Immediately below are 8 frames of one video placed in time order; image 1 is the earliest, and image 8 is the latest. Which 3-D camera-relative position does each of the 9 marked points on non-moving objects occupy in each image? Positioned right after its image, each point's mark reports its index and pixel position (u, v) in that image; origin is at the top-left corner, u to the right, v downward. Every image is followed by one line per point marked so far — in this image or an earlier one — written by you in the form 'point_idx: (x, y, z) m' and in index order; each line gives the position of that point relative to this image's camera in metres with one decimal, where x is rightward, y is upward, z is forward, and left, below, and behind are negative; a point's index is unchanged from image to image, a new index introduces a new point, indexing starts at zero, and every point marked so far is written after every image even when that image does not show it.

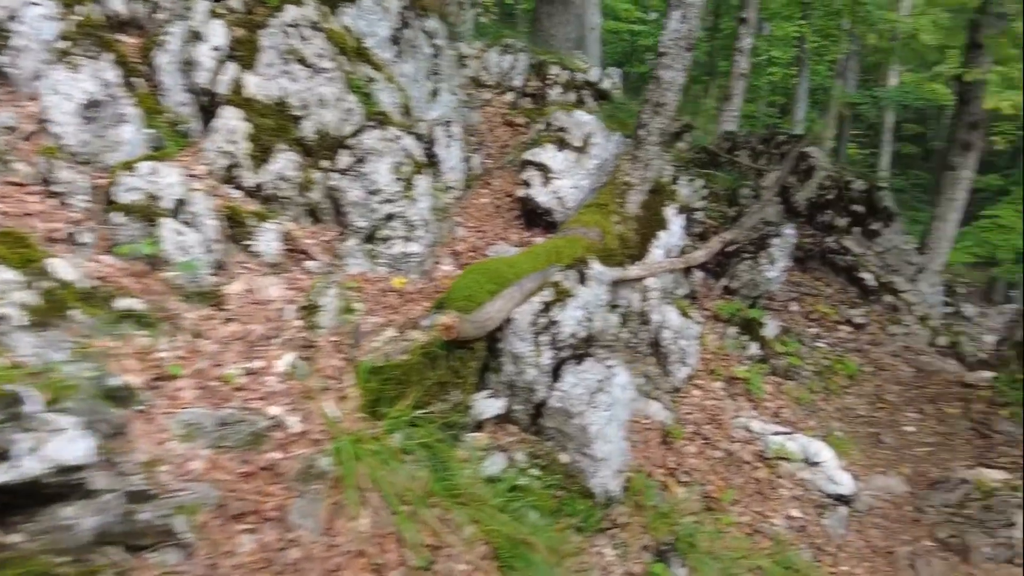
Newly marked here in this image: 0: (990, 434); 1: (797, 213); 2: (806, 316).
0: (+3.6, -1.1, +6.8) m
1: (+3.4, +0.9, +10.9) m
2: (+2.8, -0.3, +8.5) m
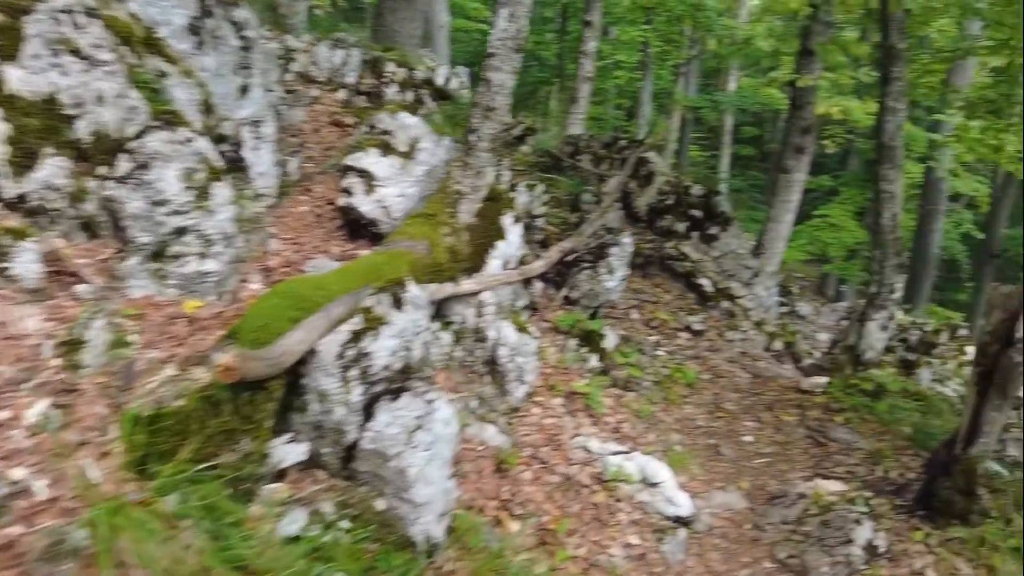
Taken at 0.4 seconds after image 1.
0: (+2.4, -1.2, +6.8) m
1: (+1.5, +0.9, +10.9) m
2: (+1.3, -0.3, +8.4) m
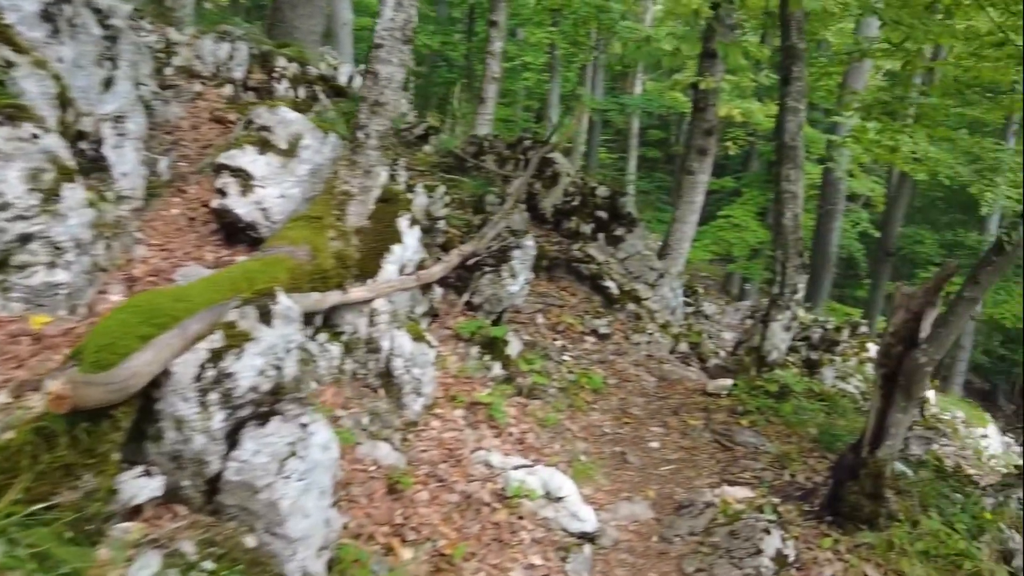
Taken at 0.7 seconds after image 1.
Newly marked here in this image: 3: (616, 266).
0: (+1.6, -1.2, +6.7) m
1: (+0.3, +0.8, +10.6) m
2: (+0.4, -0.4, +8.1) m
3: (+1.1, +0.2, +9.3) m
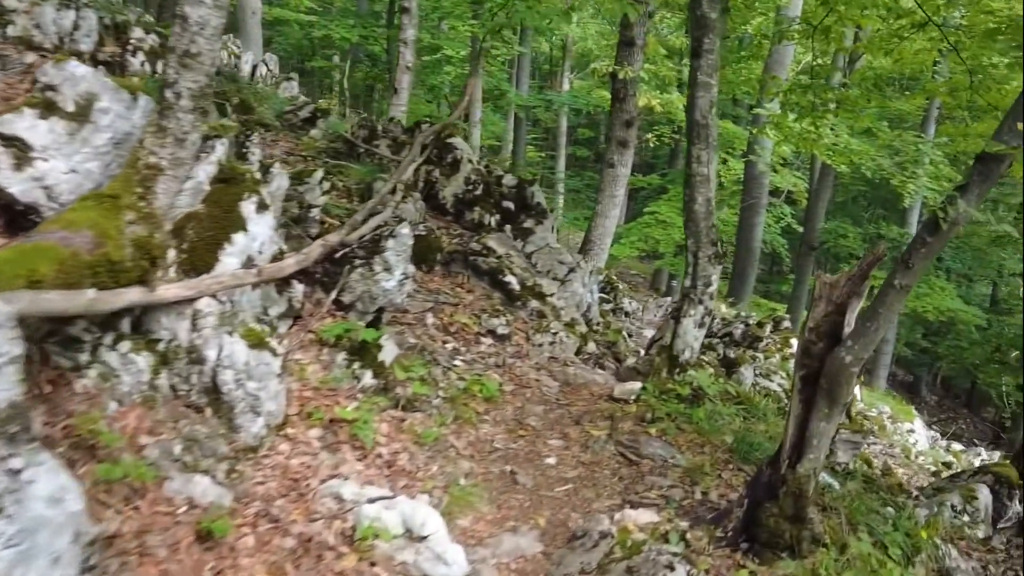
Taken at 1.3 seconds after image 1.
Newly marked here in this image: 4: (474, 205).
0: (+0.8, -1.1, +5.9) m
1: (-0.8, +0.9, +9.7) m
2: (-0.6, -0.3, +7.2) m
3: (0.0, +0.3, +8.4) m
4: (-0.4, +0.9, +9.8) m
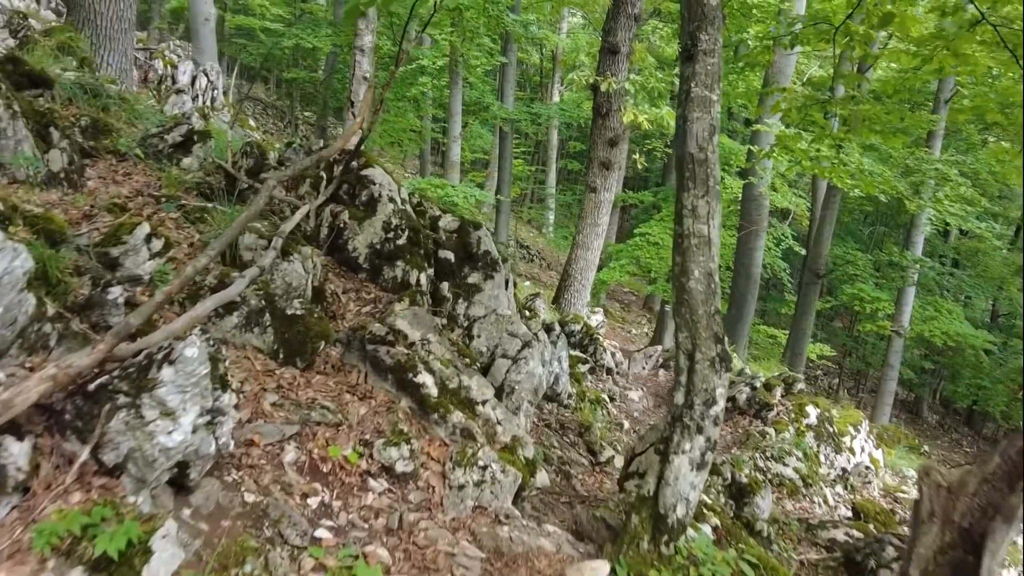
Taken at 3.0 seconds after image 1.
0: (+0.3, -1.8, +3.4) m
1: (-1.4, +0.2, +7.3) m
2: (-1.1, -1.0, +4.8) m
3: (-0.5, -0.4, +6.0) m
4: (-1.0, +0.2, +7.3) m
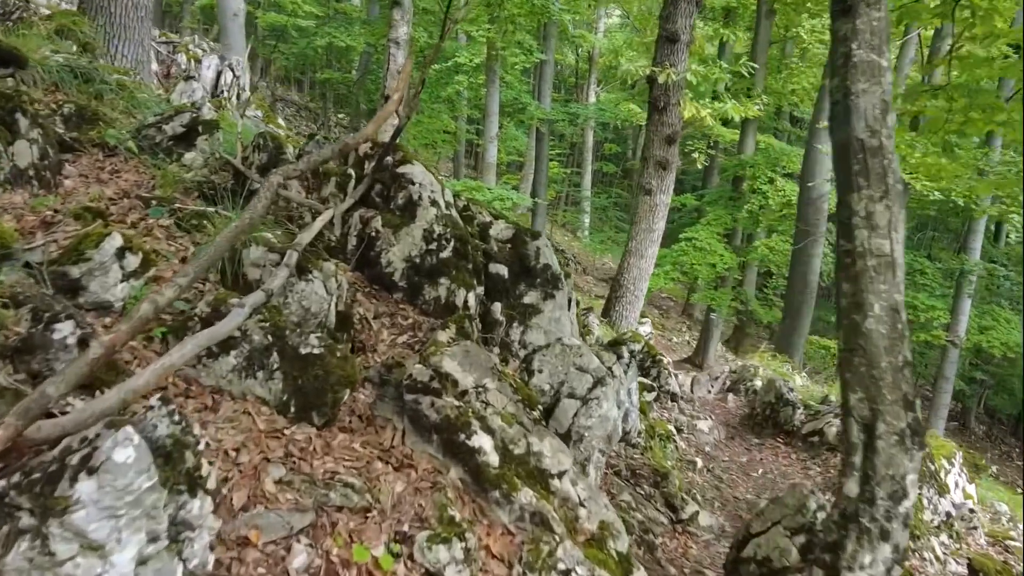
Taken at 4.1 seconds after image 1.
0: (+0.6, -1.9, +2.0) m
1: (-0.9, 0.0, +5.9) m
2: (-0.7, -1.1, +3.4) m
3: (-0.1, -0.6, +4.6) m
4: (-0.5, +0.1, +6.0) m
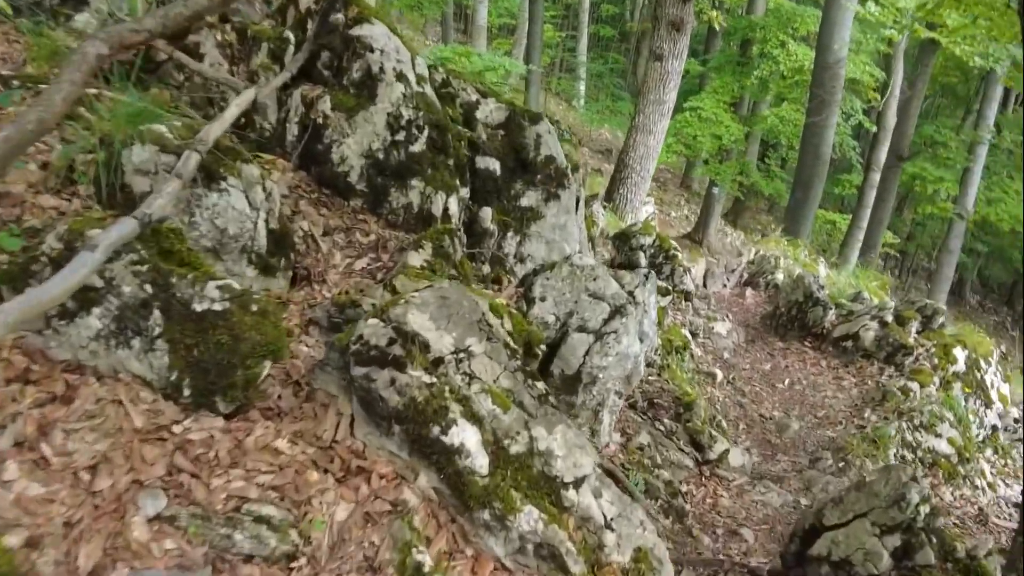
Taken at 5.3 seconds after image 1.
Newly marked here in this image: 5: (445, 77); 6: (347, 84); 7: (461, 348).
0: (+0.6, -2.0, +1.0) m
1: (-0.9, +0.5, +4.5) m
2: (-0.7, -1.0, +2.2) m
3: (-0.1, -0.2, +3.3) m
4: (-0.5, +0.6, +4.6) m
5: (-0.4, +1.3, +5.3) m
6: (-0.9, +1.1, +4.7) m
7: (-0.2, -0.2, +3.3) m
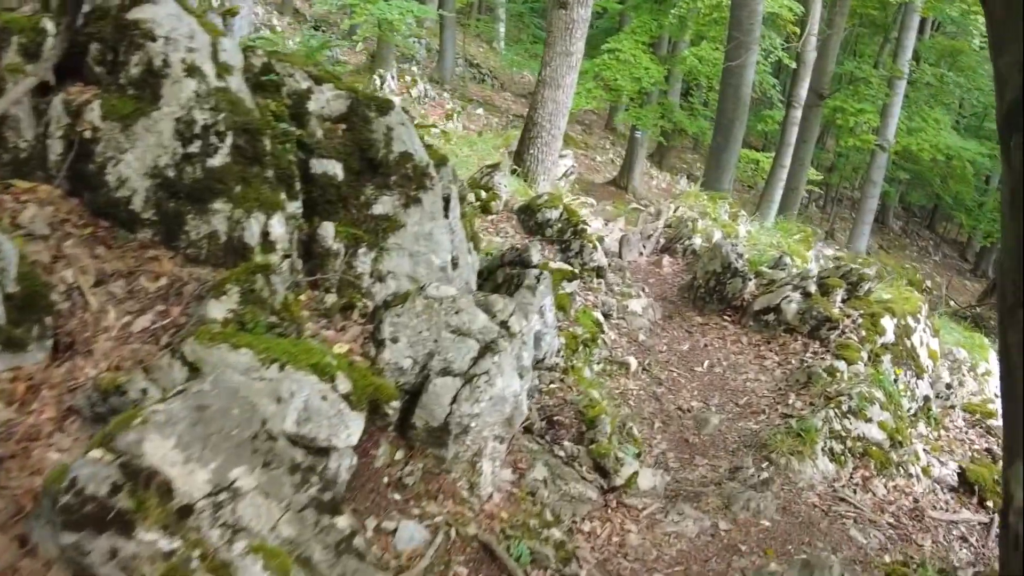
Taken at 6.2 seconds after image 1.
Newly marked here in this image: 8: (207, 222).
0: (+0.3, -2.3, +0.3) m
1: (-1.6, +0.3, +3.6) m
2: (-1.2, -1.4, +1.3) m
3: (-0.6, -0.5, +2.5) m
4: (-1.2, +0.4, +3.6) m
5: (-1.2, +1.1, +4.3) m
6: (-1.6, +0.9, +3.7) m
7: (-0.8, -0.5, +2.4) m
8: (-1.2, +0.3, +3.6) m
